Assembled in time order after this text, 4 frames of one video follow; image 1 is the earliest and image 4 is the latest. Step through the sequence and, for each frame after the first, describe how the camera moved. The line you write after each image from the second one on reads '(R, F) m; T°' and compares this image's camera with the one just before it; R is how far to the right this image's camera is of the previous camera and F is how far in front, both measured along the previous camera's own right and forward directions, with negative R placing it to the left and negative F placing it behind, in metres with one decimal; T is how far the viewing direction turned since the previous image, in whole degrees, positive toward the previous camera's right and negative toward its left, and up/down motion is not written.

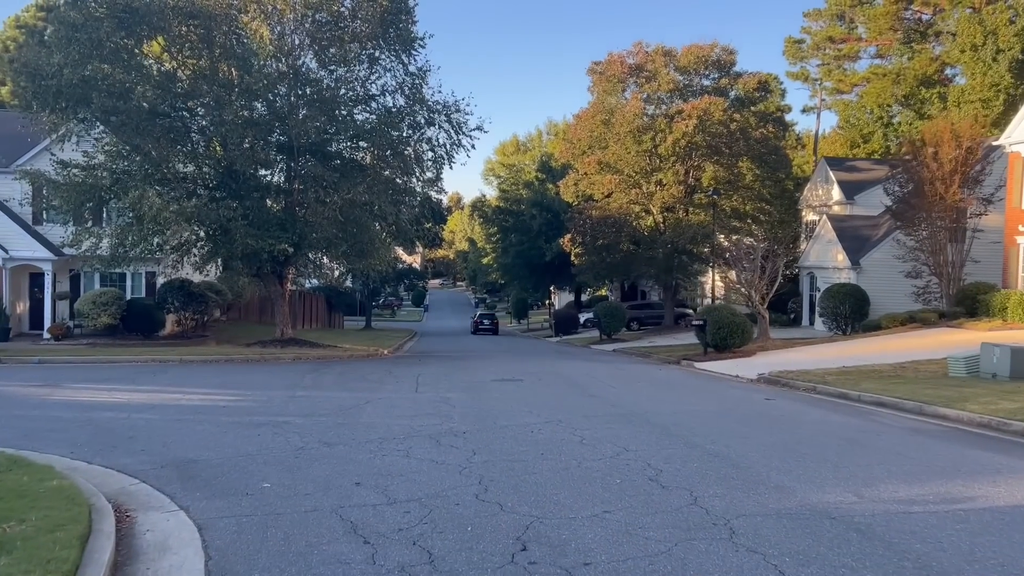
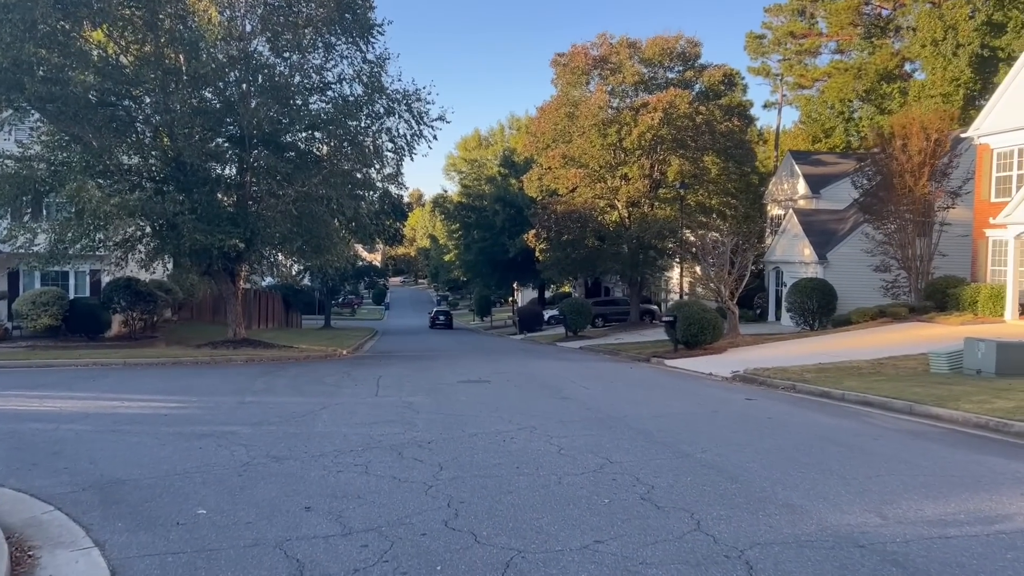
(-0.1, +0.9) m; +3°
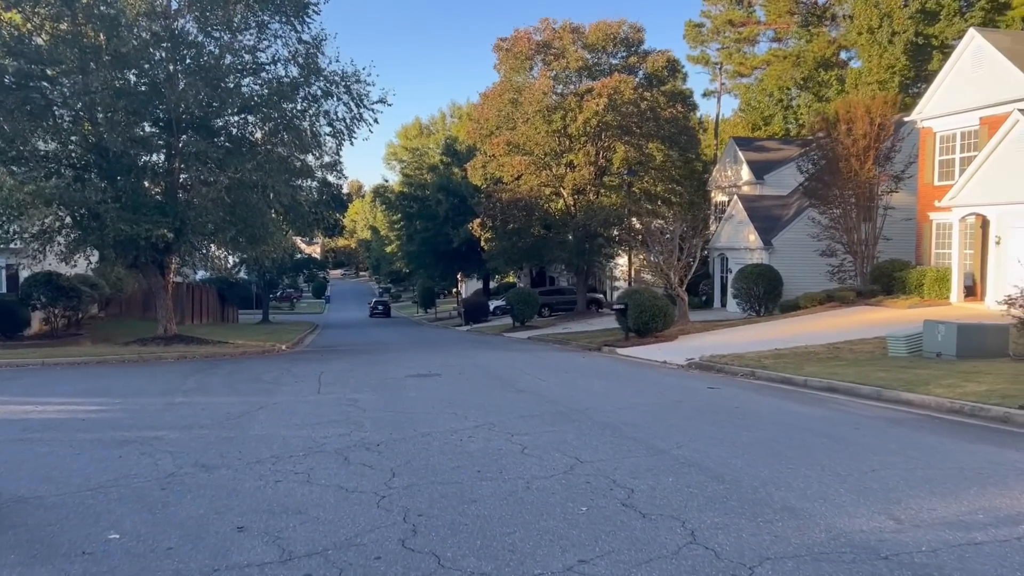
(-0.1, +0.8) m; +4°
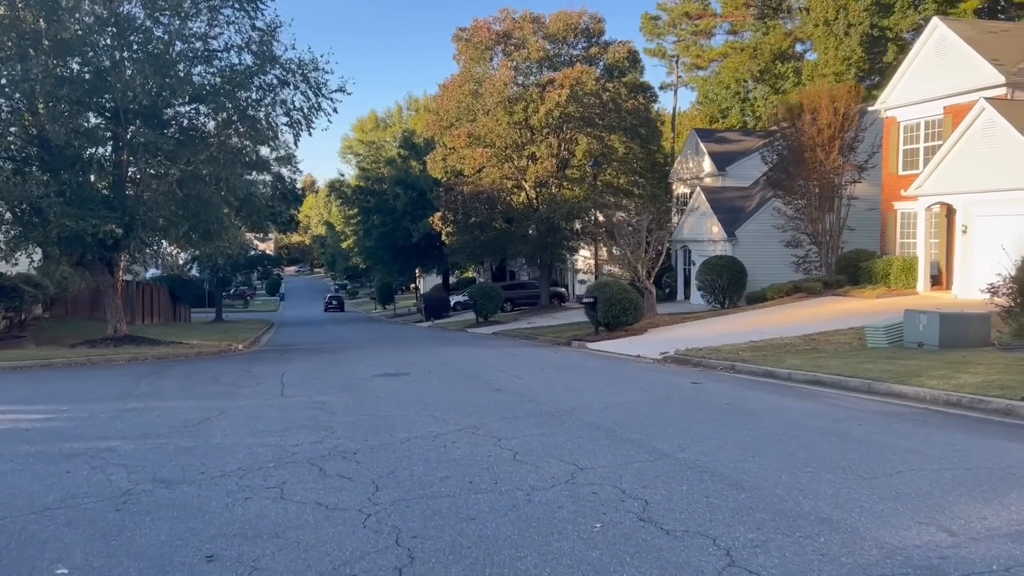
(-0.3, +0.6) m; +3°
